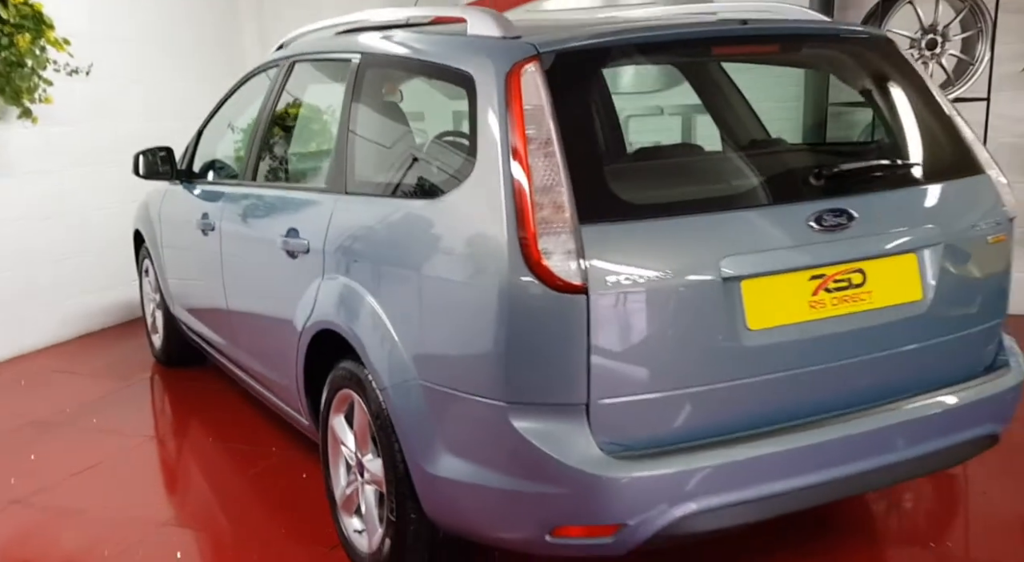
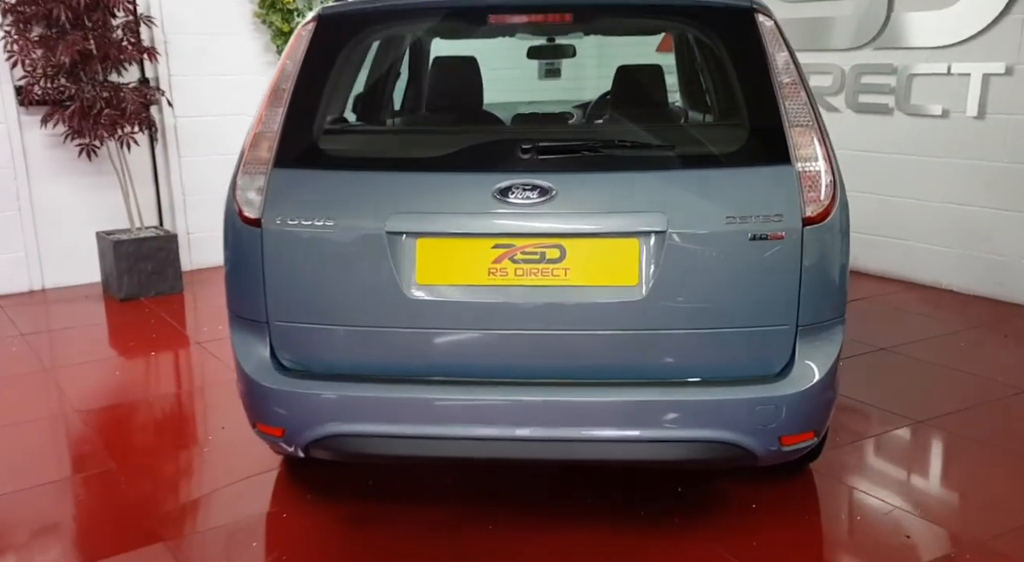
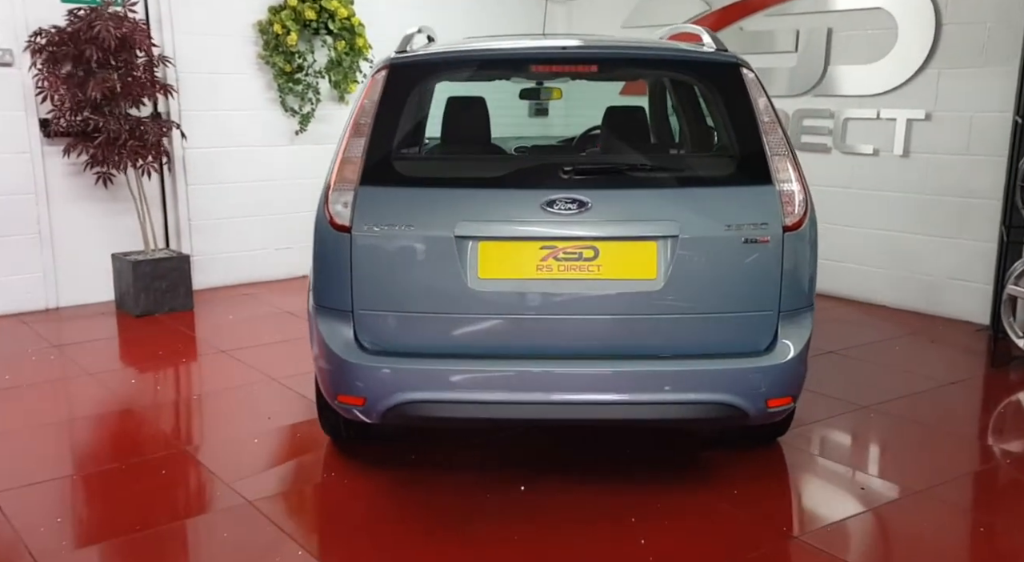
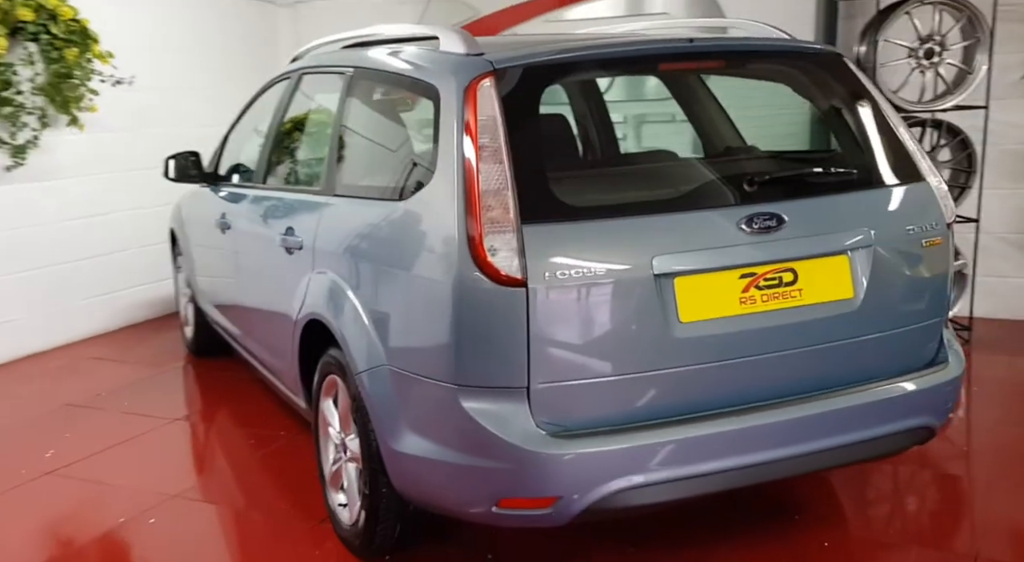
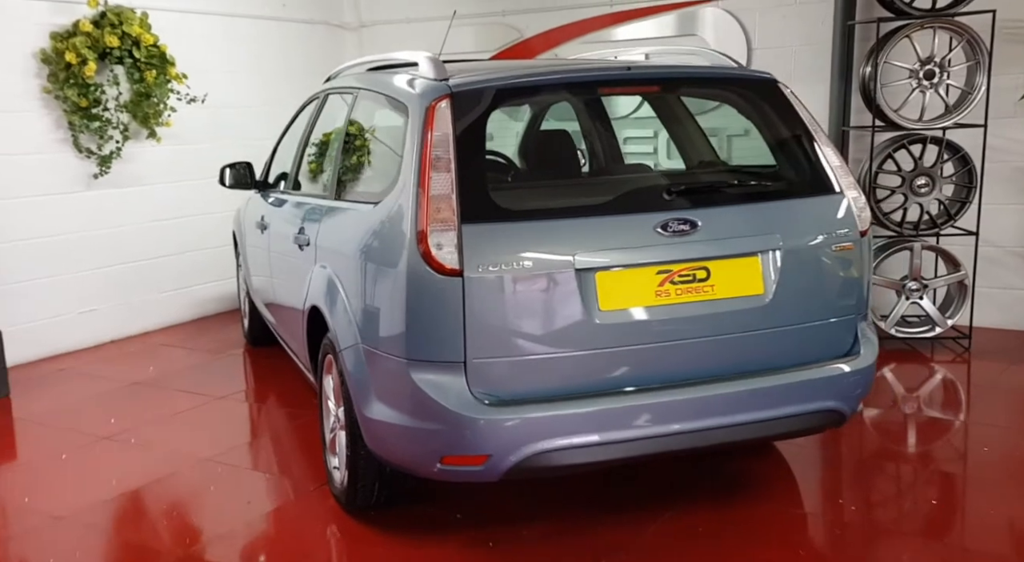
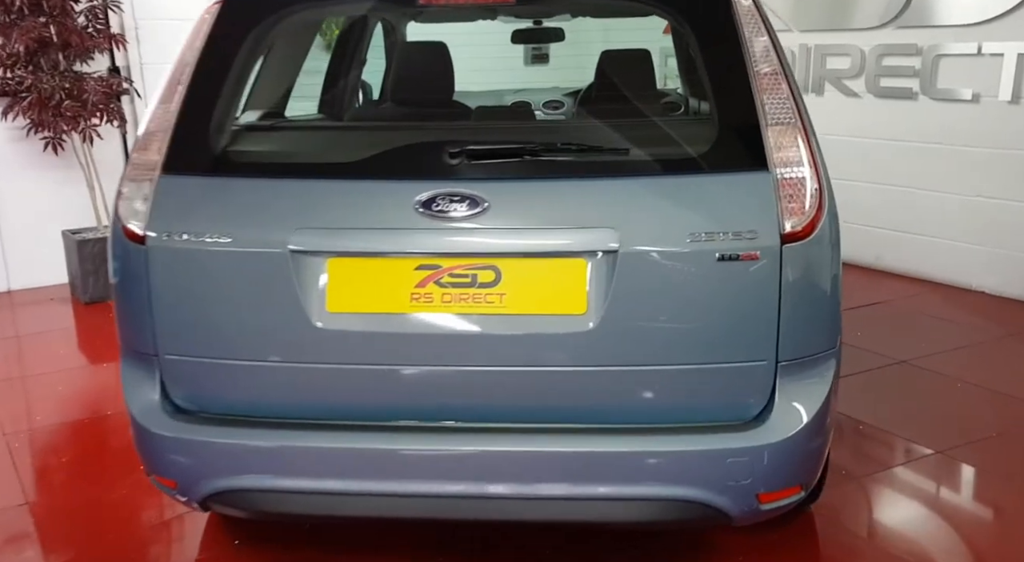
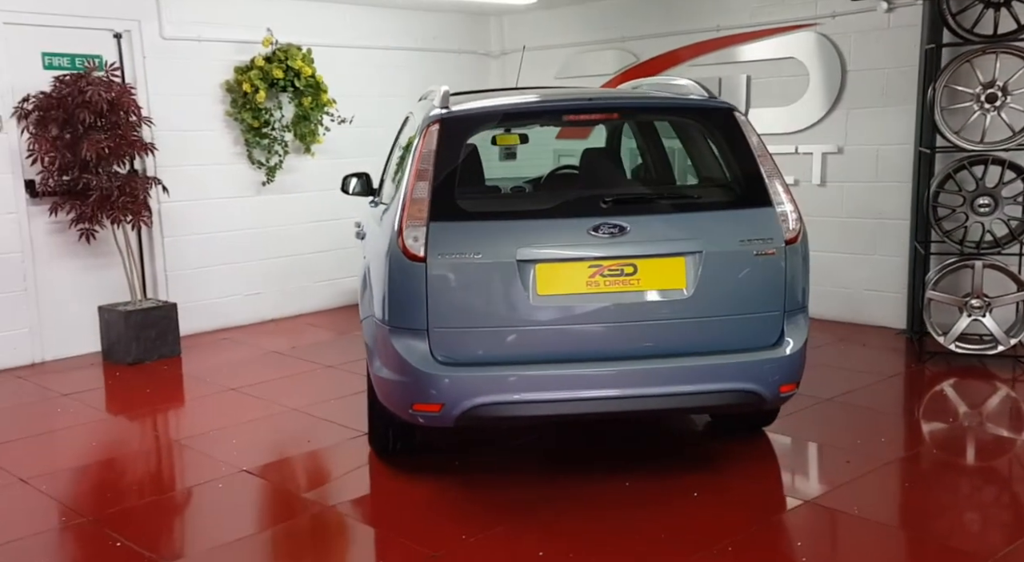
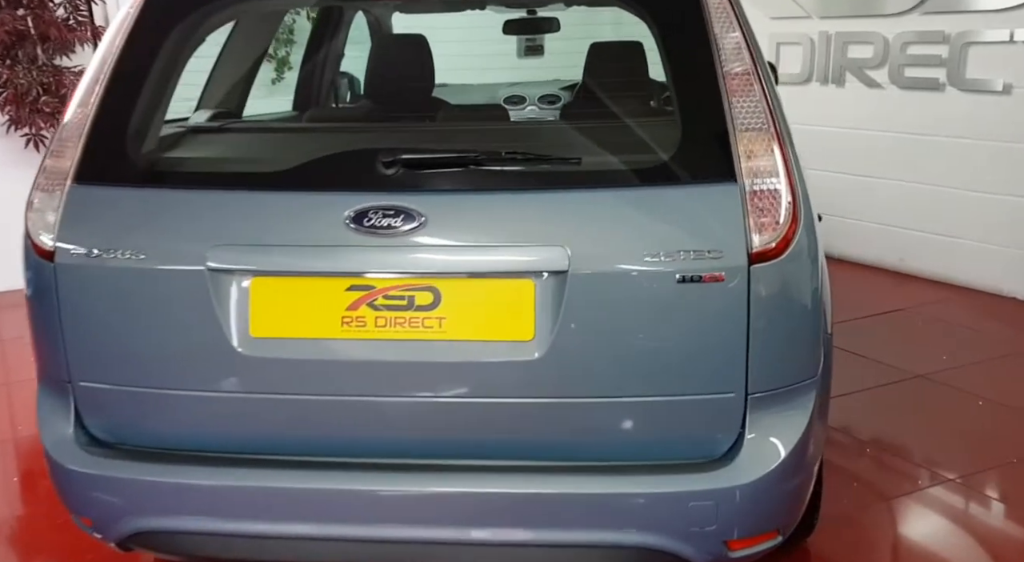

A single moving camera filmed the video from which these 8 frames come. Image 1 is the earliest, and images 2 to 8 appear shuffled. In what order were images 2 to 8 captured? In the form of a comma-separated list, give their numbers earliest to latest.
4, 5, 7, 3, 2, 6, 8
